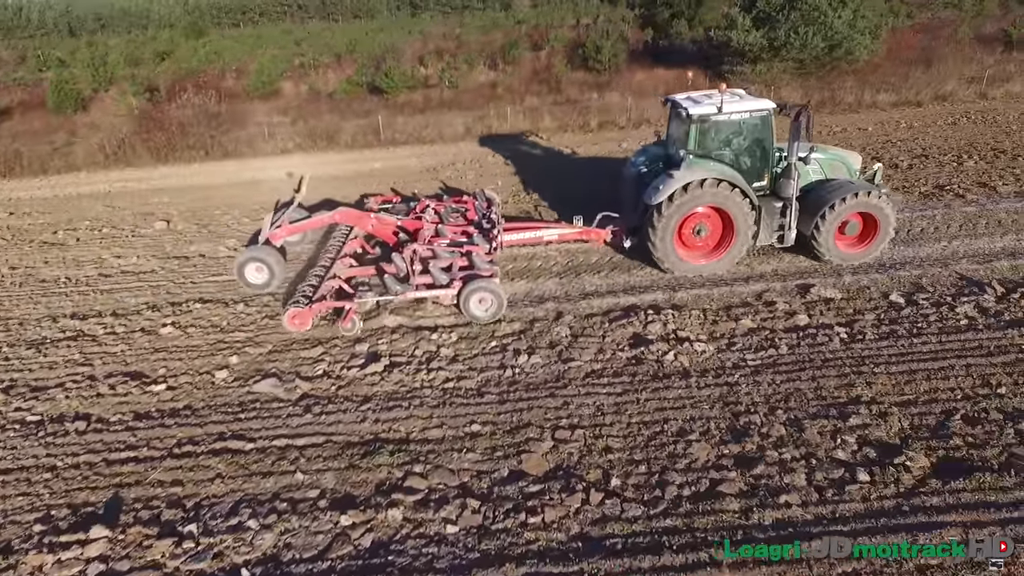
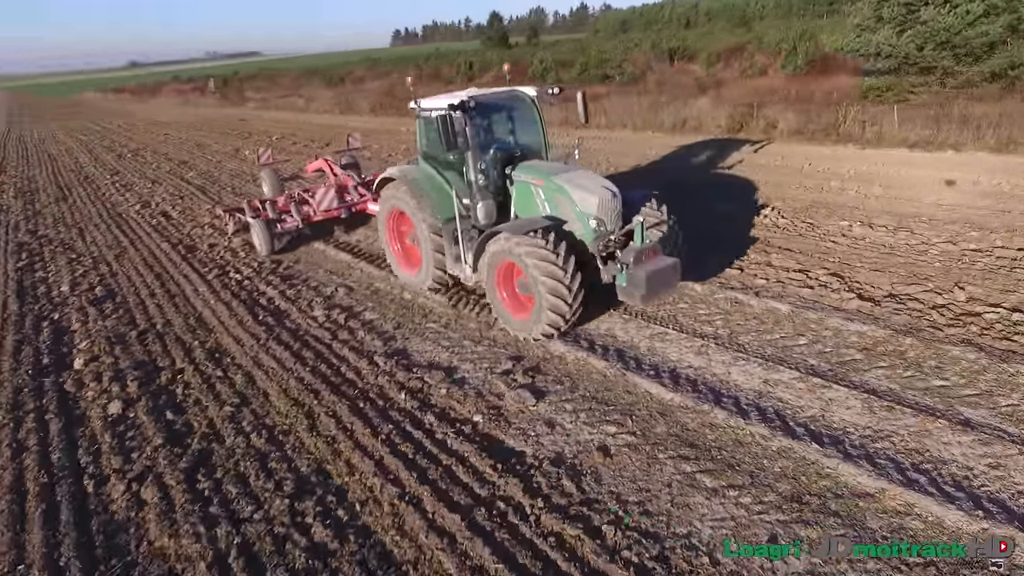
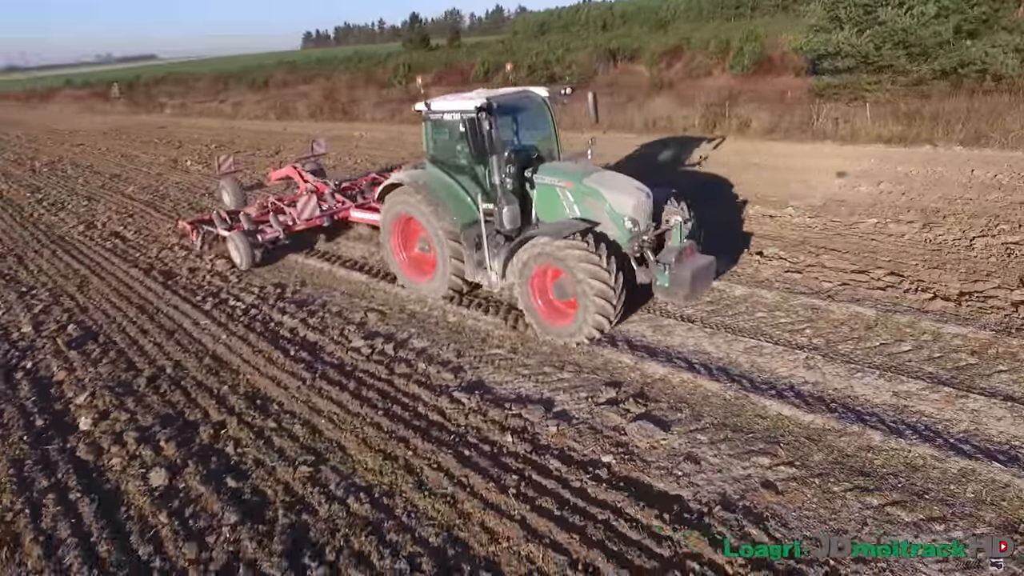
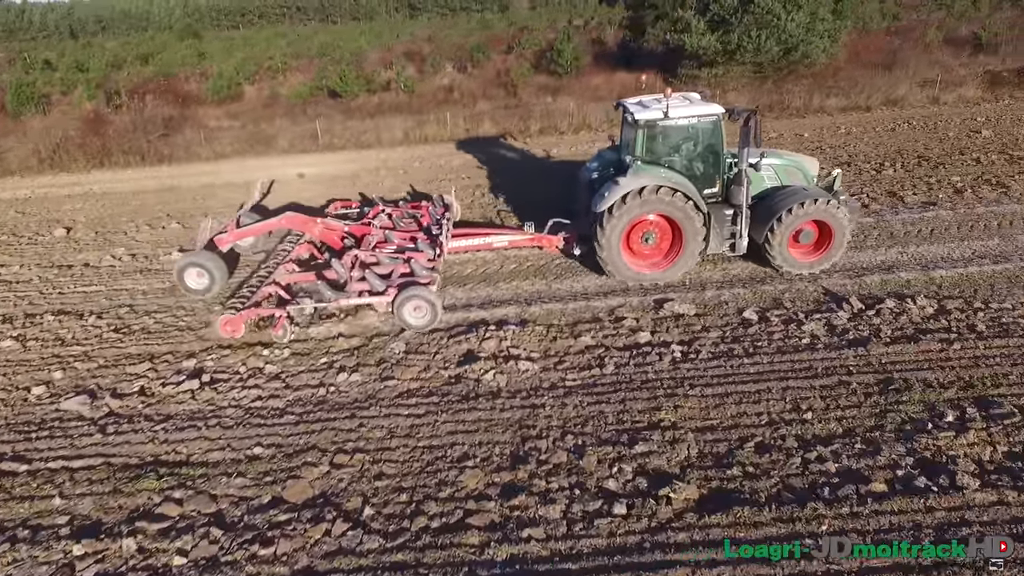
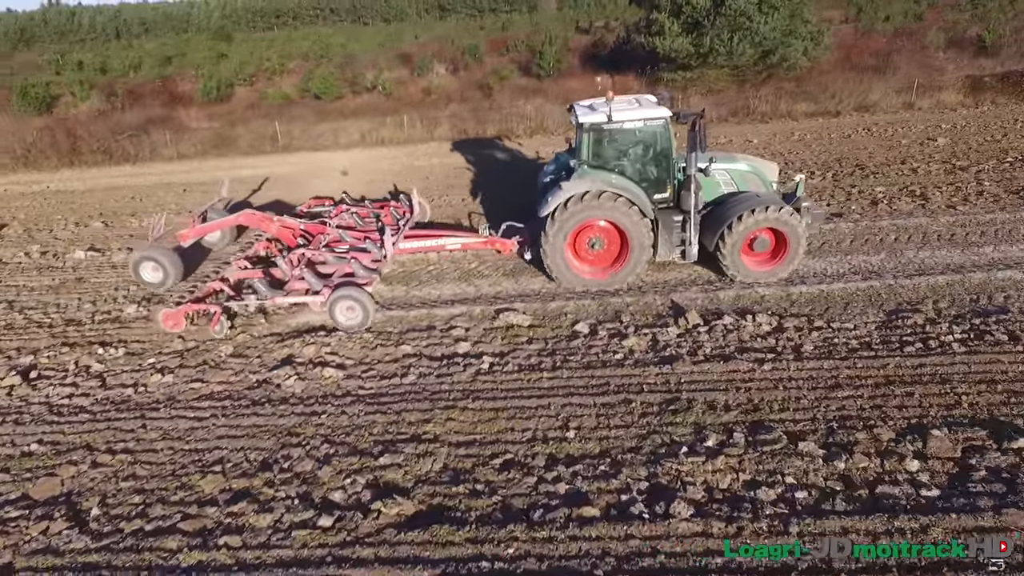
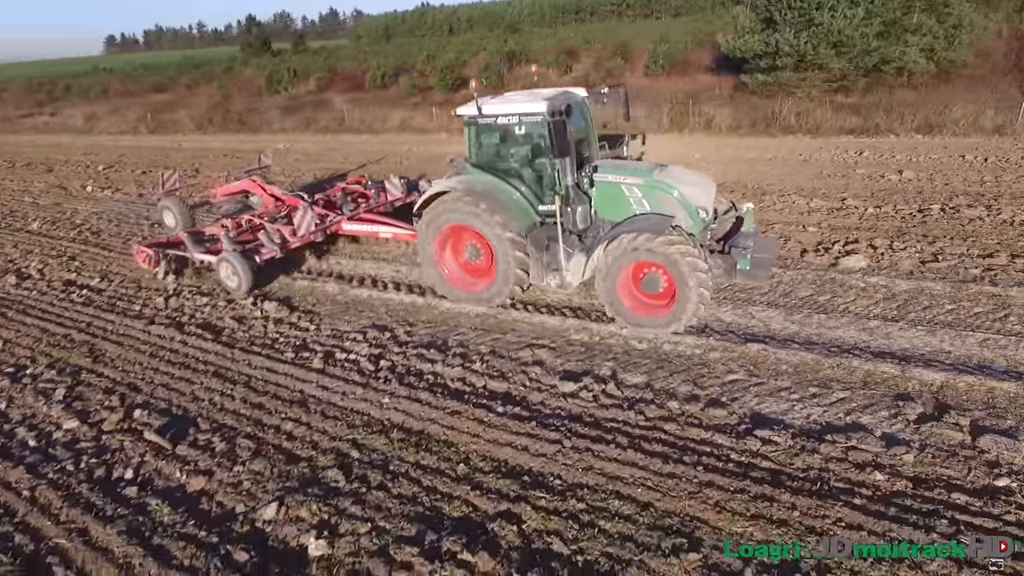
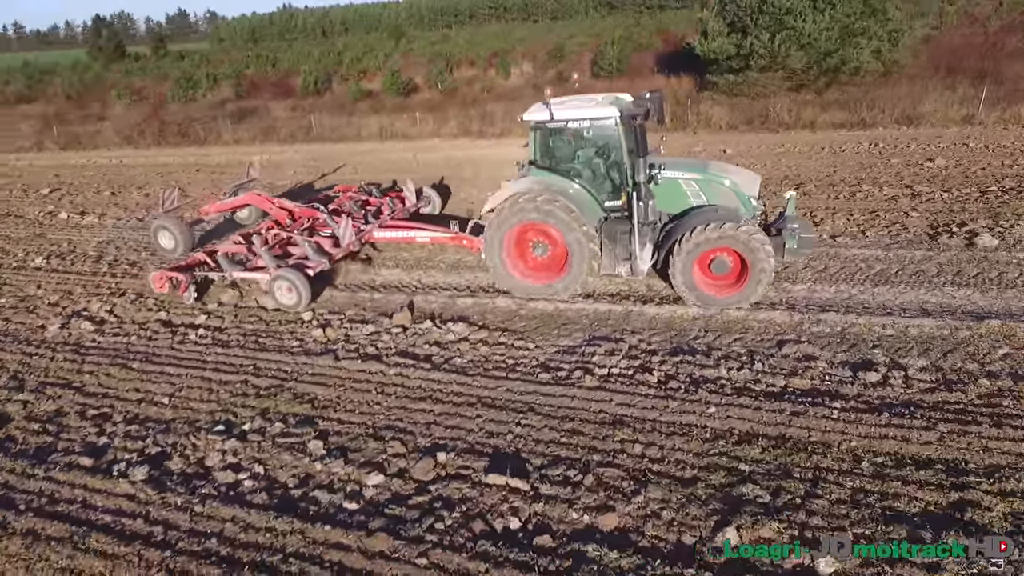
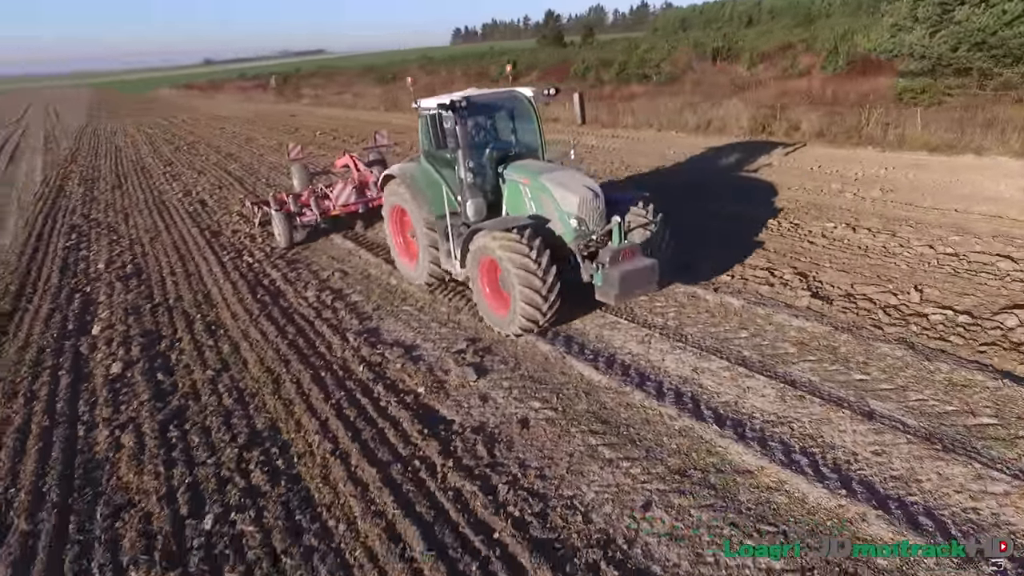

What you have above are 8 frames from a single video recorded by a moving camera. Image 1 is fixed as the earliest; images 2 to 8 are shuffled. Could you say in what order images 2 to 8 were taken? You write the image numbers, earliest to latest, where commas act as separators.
4, 5, 7, 6, 3, 2, 8
